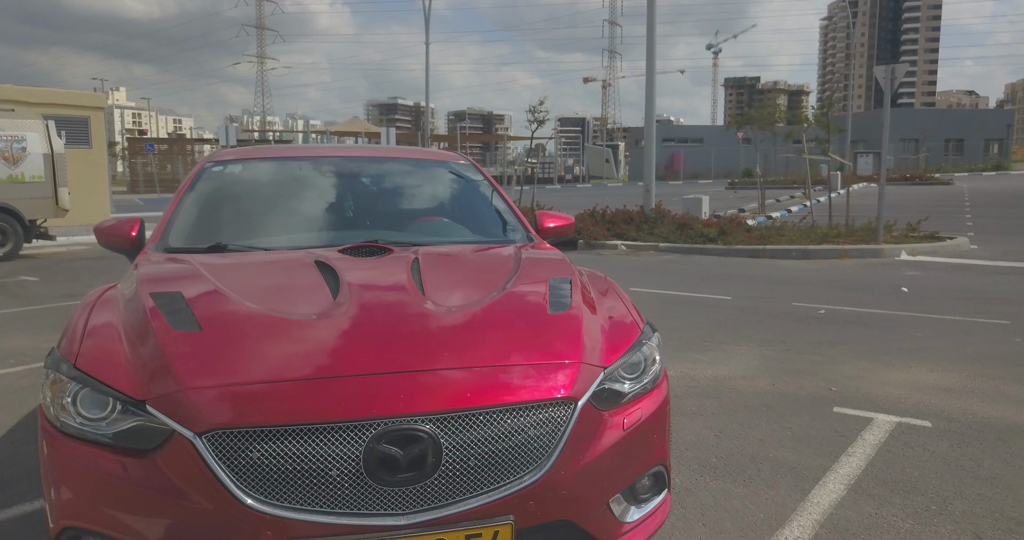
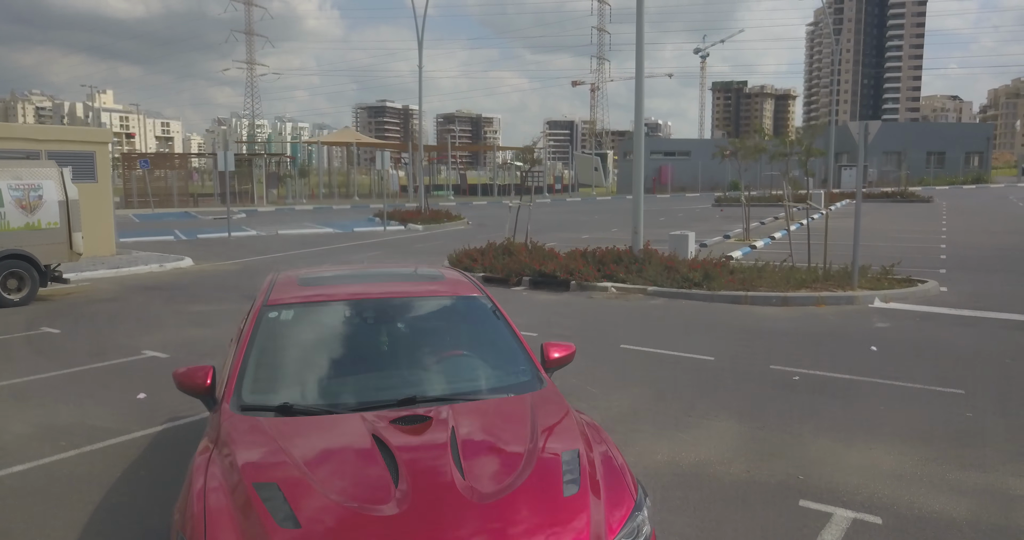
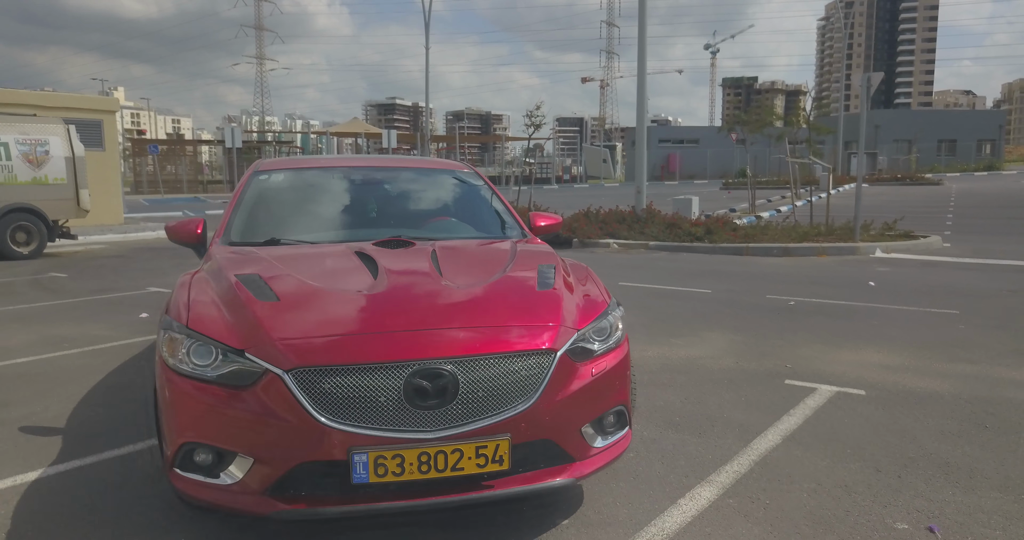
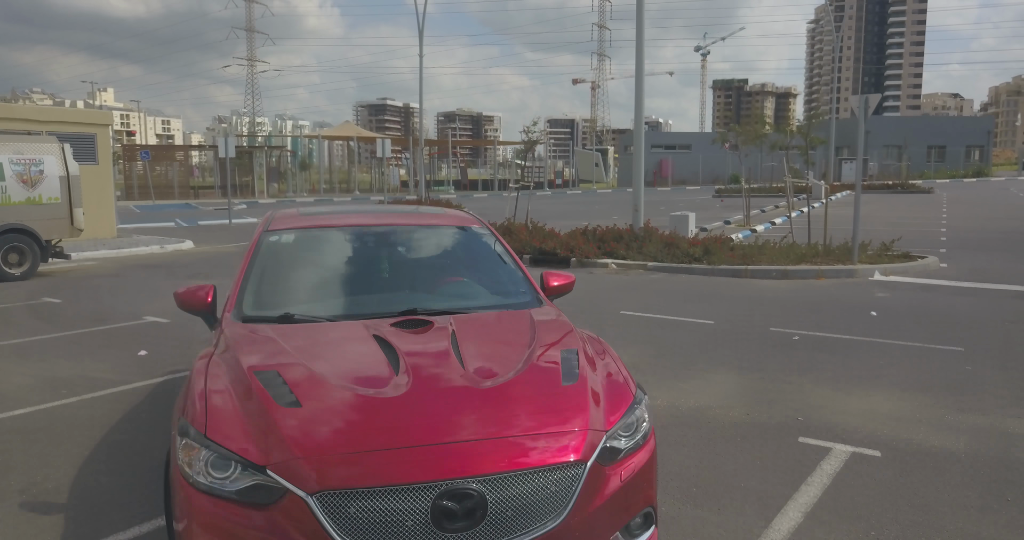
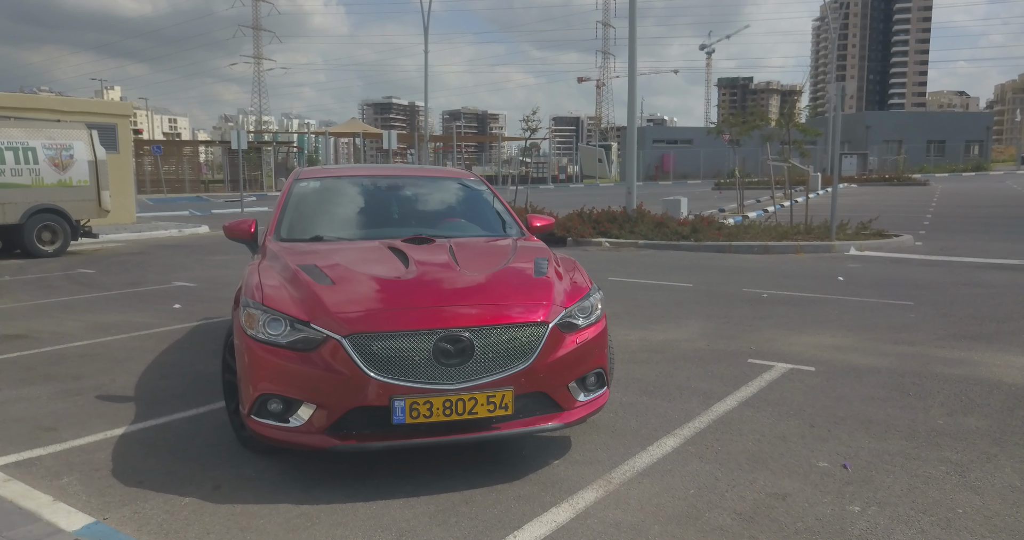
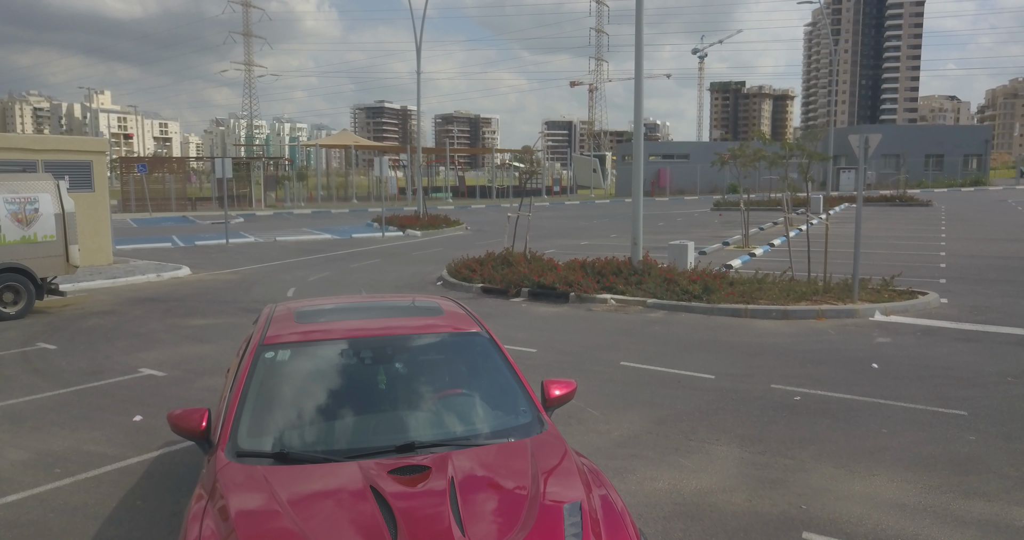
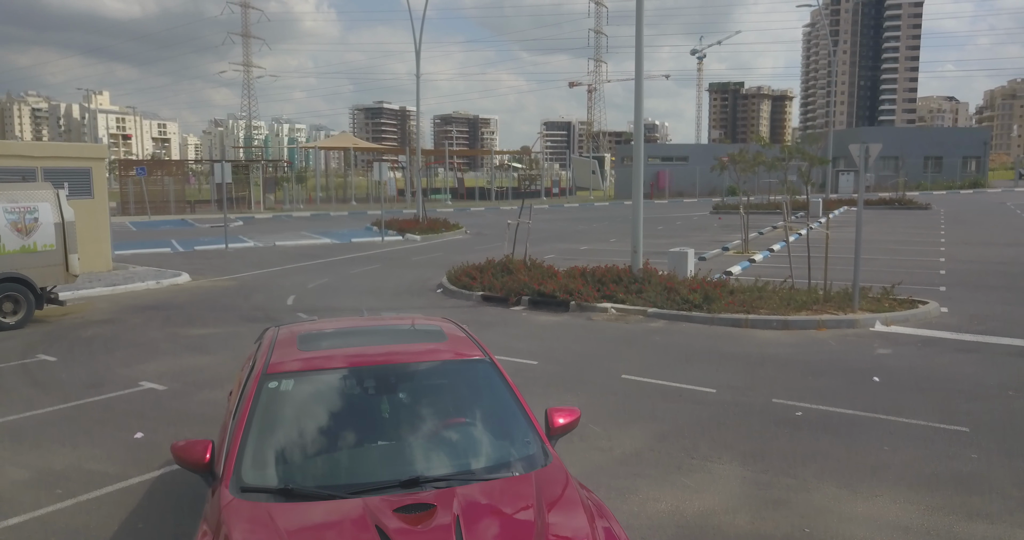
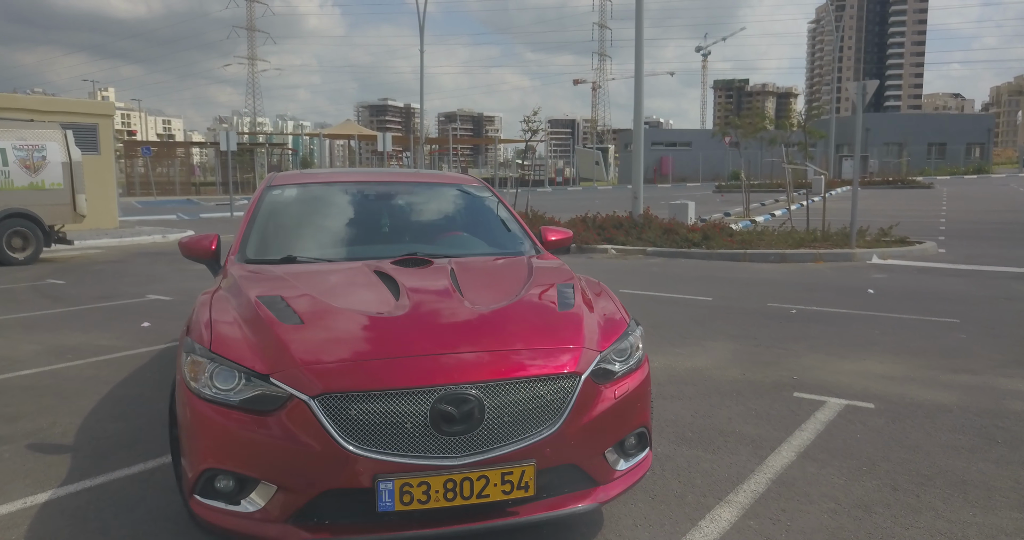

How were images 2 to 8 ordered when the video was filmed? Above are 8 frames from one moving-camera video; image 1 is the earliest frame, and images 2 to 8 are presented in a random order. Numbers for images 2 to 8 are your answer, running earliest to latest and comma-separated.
3, 5, 8, 4, 2, 6, 7
